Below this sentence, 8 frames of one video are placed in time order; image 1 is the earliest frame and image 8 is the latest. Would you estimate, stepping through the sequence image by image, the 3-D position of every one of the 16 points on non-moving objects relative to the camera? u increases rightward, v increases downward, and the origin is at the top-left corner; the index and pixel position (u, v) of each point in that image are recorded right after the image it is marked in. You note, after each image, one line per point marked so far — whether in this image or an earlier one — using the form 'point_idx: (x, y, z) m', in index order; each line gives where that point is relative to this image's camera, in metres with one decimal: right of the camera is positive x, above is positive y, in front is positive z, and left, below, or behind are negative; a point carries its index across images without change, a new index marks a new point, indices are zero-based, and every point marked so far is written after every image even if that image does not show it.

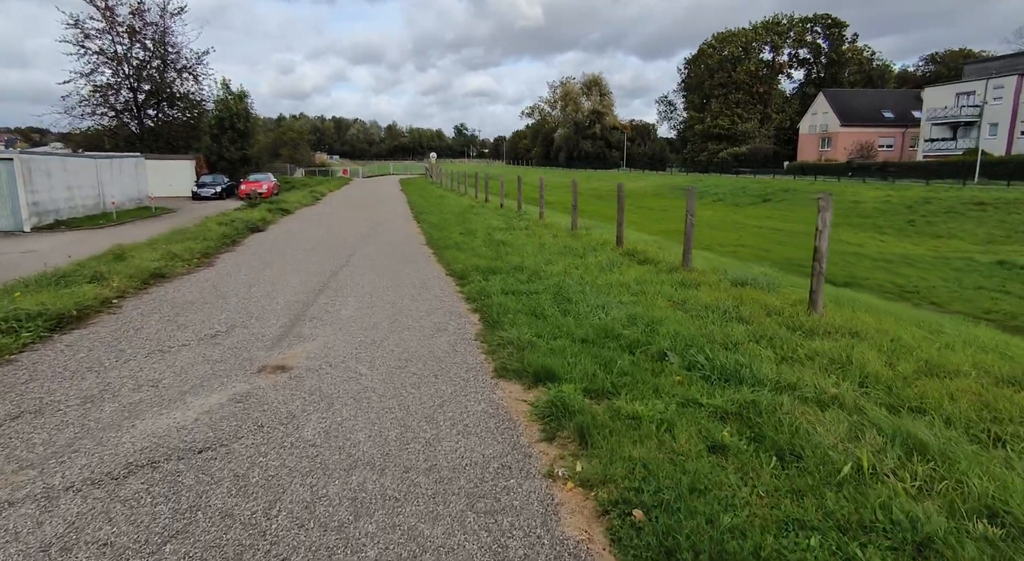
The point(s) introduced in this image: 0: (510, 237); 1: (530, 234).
0: (0.0, +0.9, +12.5) m
1: (+0.4, +1.1, +13.4) m
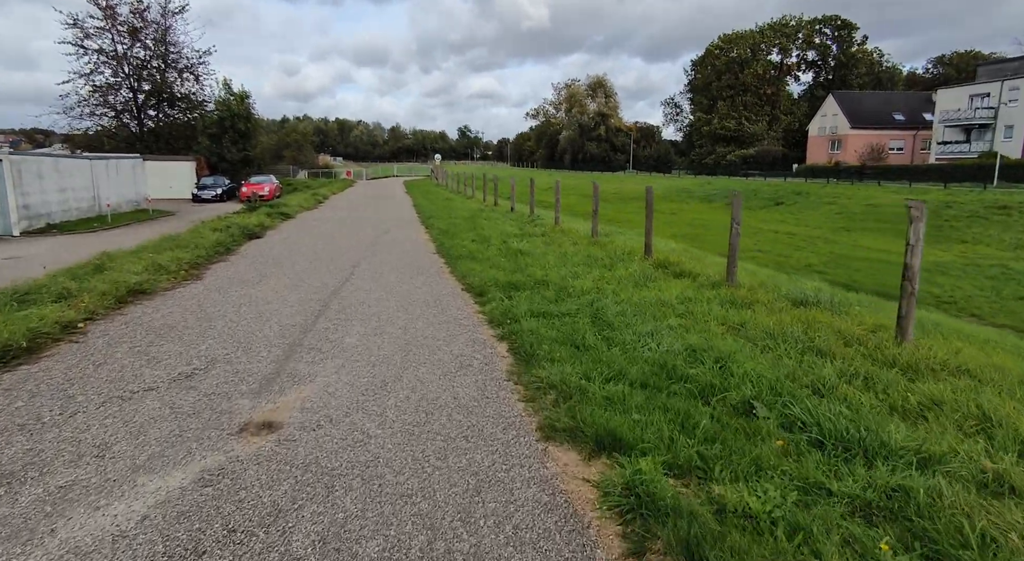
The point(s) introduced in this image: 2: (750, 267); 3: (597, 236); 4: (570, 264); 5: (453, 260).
0: (+0.3, +0.7, +11.6) m
1: (+0.8, +0.8, +12.5) m
2: (+5.0, +0.3, +11.9) m
3: (+2.0, +1.0, +13.1) m
4: (+1.0, +0.3, +9.5) m
5: (-1.0, +0.4, +10.0) m
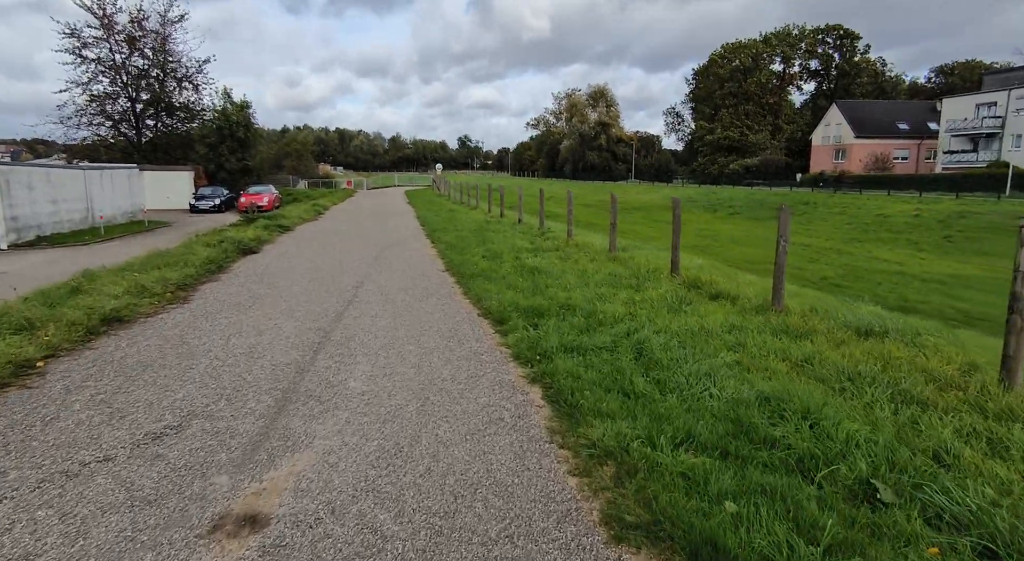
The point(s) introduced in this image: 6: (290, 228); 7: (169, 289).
0: (+0.6, +0.3, +10.8) m
1: (+1.0, +0.5, +11.7) m
2: (+5.3, -0.1, +11.1) m
3: (+2.2, +0.6, +12.3) m
4: (+1.2, -0.1, +8.7) m
5: (-0.8, 0.0, +9.2) m
6: (-6.6, +1.5, +16.8) m
7: (-4.6, -0.1, +7.7) m
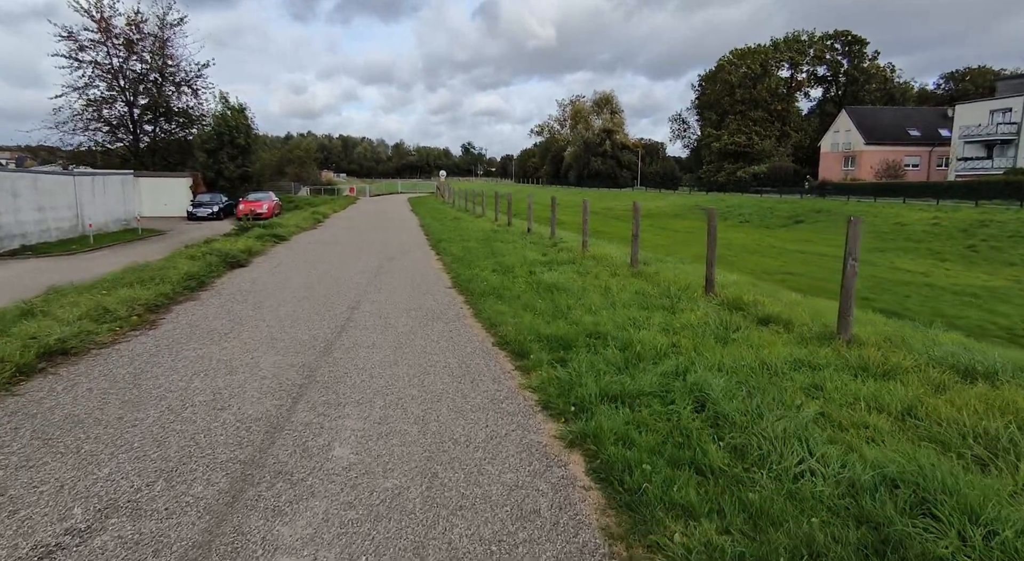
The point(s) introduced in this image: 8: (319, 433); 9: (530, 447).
0: (+0.8, +0.1, +9.8) m
1: (+1.3, +0.2, +10.7) m
2: (+5.5, -0.4, +10.1) m
3: (+2.5, +0.3, +11.2) m
4: (+1.5, -0.3, +7.7) m
5: (-0.5, -0.3, +8.2) m
6: (-6.3, +1.2, +15.8) m
7: (-4.4, -0.4, +6.7) m
8: (-1.2, -1.0, +3.6) m
9: (+0.1, -1.0, +3.6) m
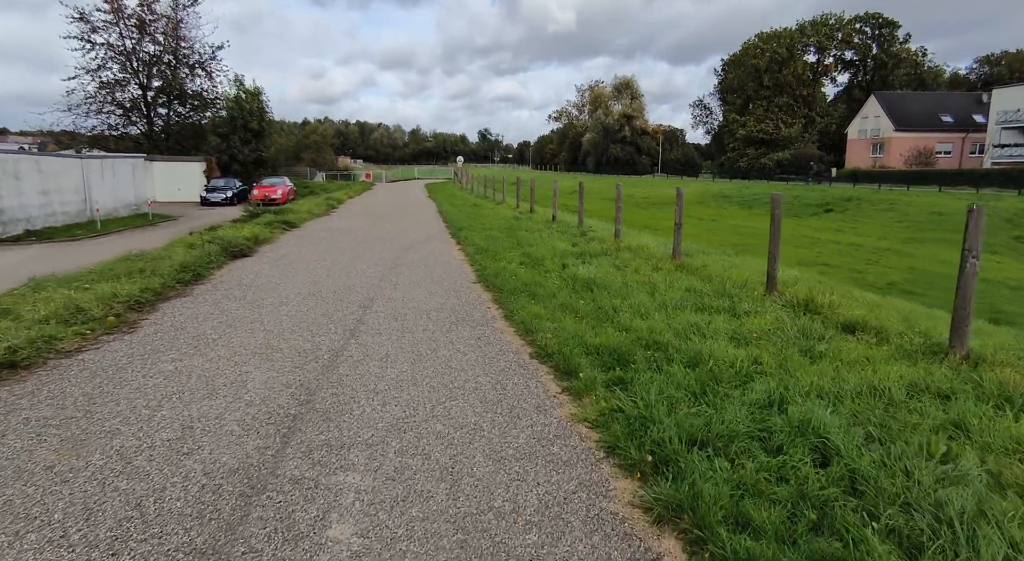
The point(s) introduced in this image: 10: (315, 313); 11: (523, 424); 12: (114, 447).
0: (+1.3, +0.1, +8.7) m
1: (+1.8, +0.3, +9.6) m
2: (+6.0, -0.3, +8.9) m
3: (+3.0, +0.4, +10.1) m
4: (+1.9, -0.3, +6.6) m
5: (-0.1, -0.2, +7.2) m
6: (-5.6, +1.5, +14.9) m
7: (-4.0, -0.3, +5.8) m
8: (-0.9, -1.0, +2.6) m
9: (+0.4, -1.1, +2.6) m
10: (-2.1, -0.3, +6.1) m
11: (+0.1, -0.9, +3.6) m
12: (-2.2, -0.9, +3.1) m
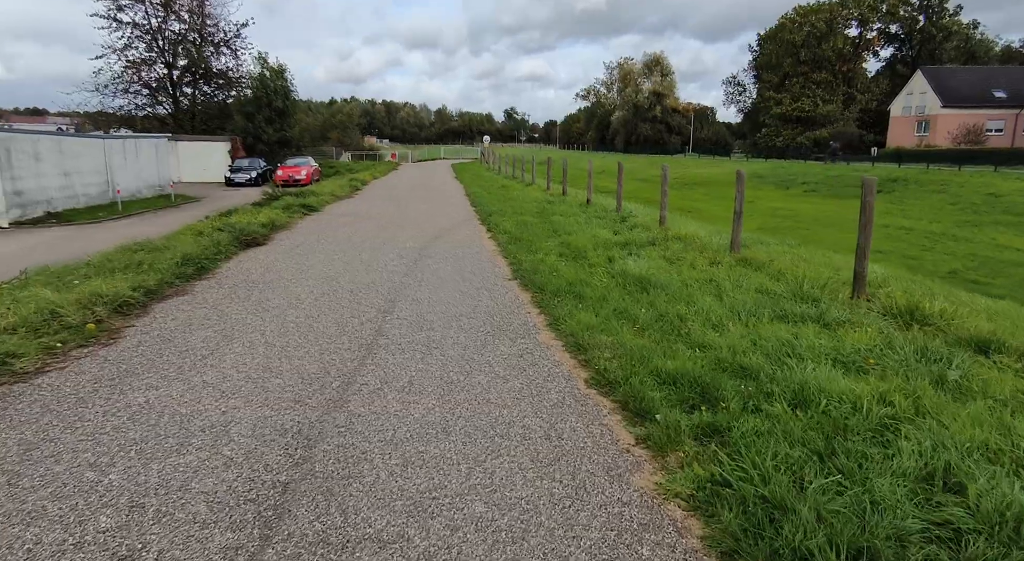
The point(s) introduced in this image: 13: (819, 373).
0: (+1.8, +0.2, +7.7) m
1: (+2.3, +0.3, +8.5) m
2: (+6.5, -0.3, +7.6) m
3: (+3.6, +0.5, +9.0) m
4: (+2.3, -0.3, +5.5) m
5: (+0.4, -0.2, +6.2) m
6: (-4.8, +1.8, +14.1) m
7: (-3.6, -0.3, +5.0) m
8: (-0.7, -1.1, +1.7) m
9: (+0.7, -1.2, +1.6) m
10: (-1.7, -0.4, +5.2) m
11: (+0.4, -1.0, +2.6) m
12: (-1.9, -1.0, +2.2) m
13: (+2.2, -0.7, +4.0) m
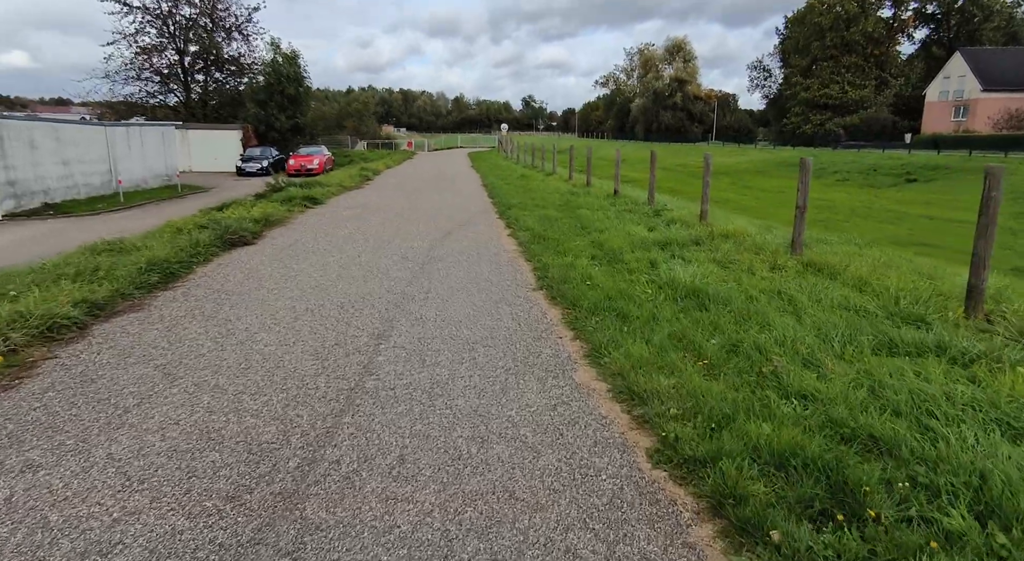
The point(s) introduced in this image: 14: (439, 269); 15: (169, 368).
0: (+2.1, +0.1, +6.4) m
1: (+2.6, +0.3, +7.2) m
2: (+6.8, -0.4, +6.3) m
3: (+3.9, +0.4, +7.7) m
4: (+2.5, -0.5, +4.3) m
5: (+0.6, -0.3, +5.0) m
6: (-4.3, +1.8, +13.0) m
7: (-3.4, -0.4, +3.9) m
8: (-0.6, -1.3, +0.6) m
9: (+0.8, -1.4, +0.4) m
10: (-1.5, -0.5, +4.1) m
11: (+0.5, -1.2, +1.4) m
12: (-1.8, -1.2, +1.1) m
13: (+2.3, -0.8, +2.7) m
14: (-0.9, +0.1, +6.6) m
15: (-2.3, -0.6, +3.7) m
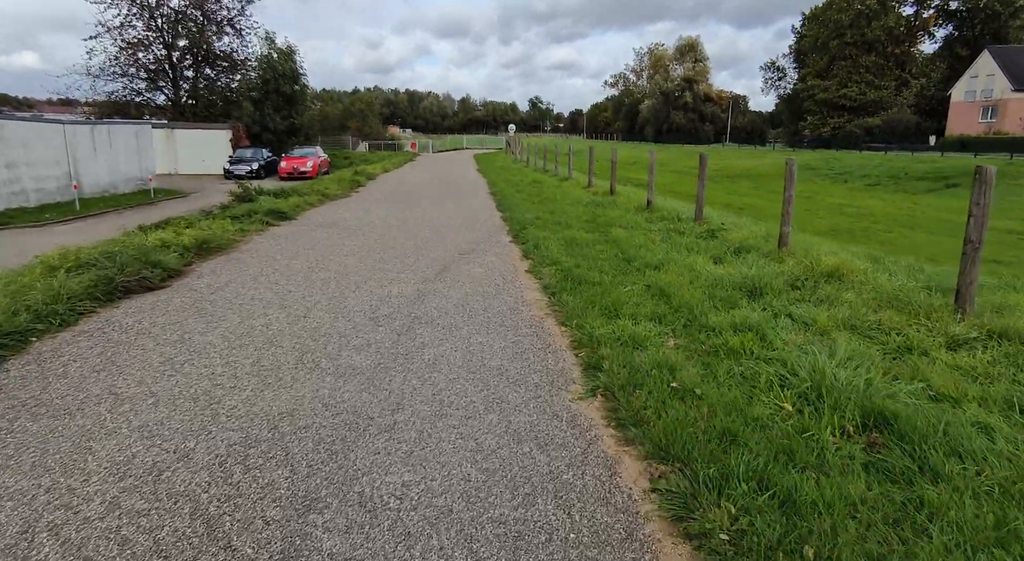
0: (+2.3, -0.5, +3.9) m
1: (+2.9, -0.4, +4.7) m
2: (+7.0, -1.1, +3.6) m
3: (+4.1, -0.2, +5.1) m
4: (+2.7, -1.1, +1.7) m
5: (+0.8, -0.9, +2.5) m
6: (-4.1, +1.2, +10.5) m
7: (-3.3, -1.0, +1.4) m
8: (-0.5, -1.9, -2.0) m
9: (+0.9, -2.0, -2.2) m
10: (-1.3, -1.1, +1.6) m
11: (+0.6, -1.8, -1.1) m
12: (-1.6, -1.8, -1.4) m
13: (+2.5, -1.4, +0.1) m
14: (-0.7, -0.5, +4.1) m
15: (-2.1, -1.2, +1.2) m
